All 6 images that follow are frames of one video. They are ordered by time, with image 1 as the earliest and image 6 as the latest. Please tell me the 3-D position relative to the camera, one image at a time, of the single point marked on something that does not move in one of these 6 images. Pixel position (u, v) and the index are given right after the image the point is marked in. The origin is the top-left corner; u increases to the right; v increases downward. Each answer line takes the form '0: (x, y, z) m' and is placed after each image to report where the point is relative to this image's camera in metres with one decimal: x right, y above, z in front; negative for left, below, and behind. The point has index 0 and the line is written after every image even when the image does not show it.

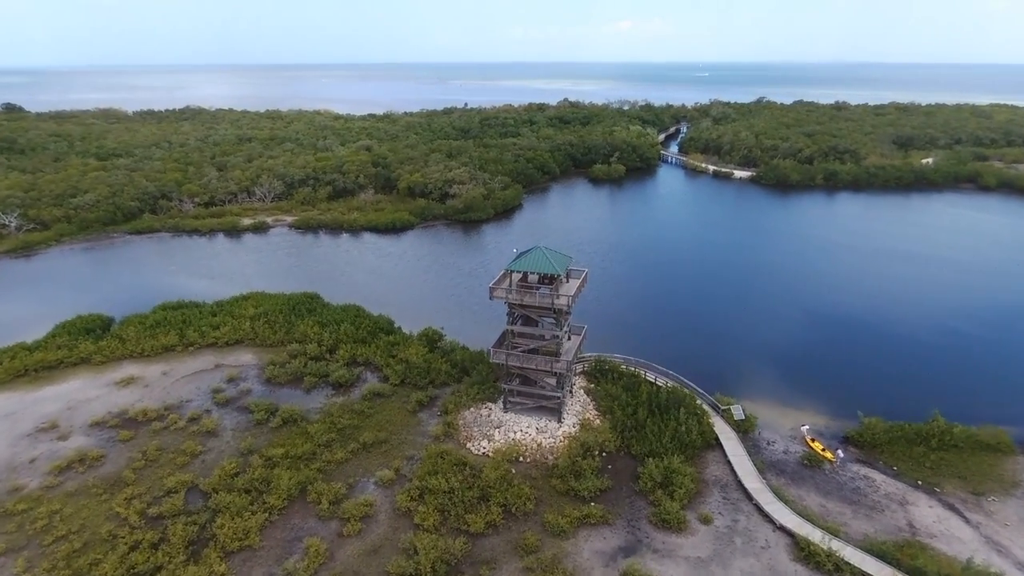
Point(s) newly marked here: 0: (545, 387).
0: (+0.9, -2.8, +18.1) m
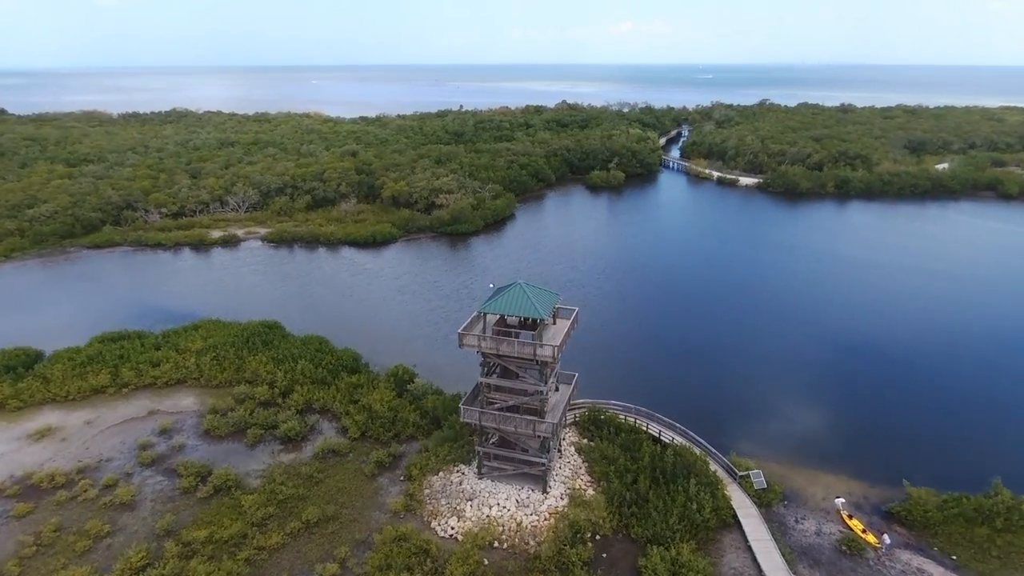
0: (+0.3, -3.9, +15.0) m
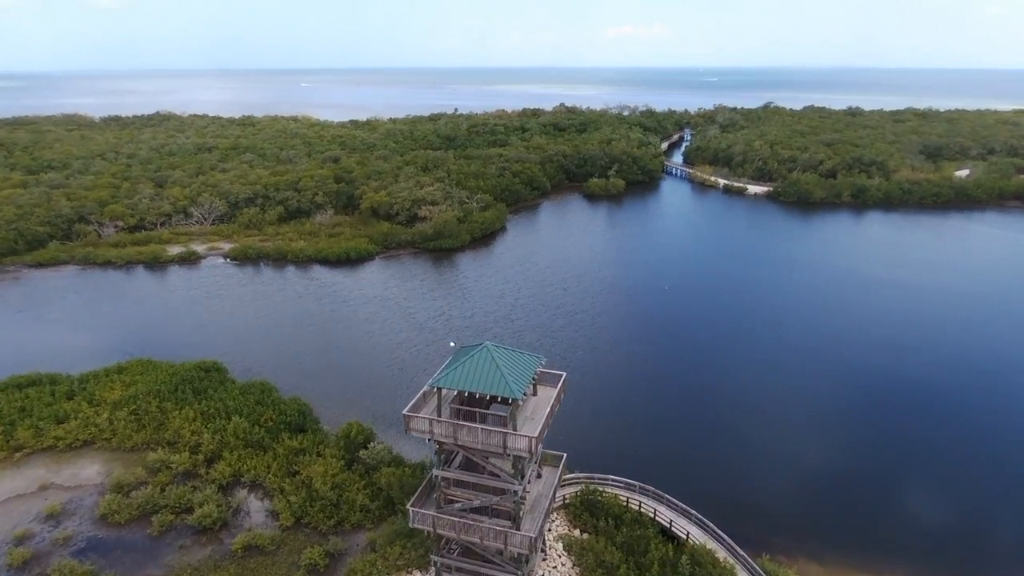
0: (-0.3, -5.0, +11.4) m
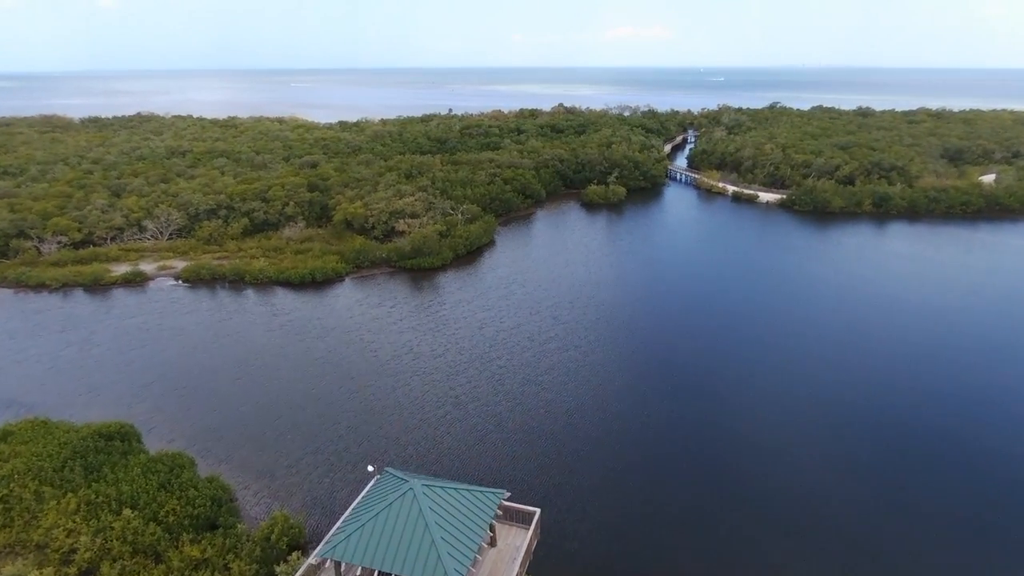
0: (-0.9, -6.2, +7.6) m
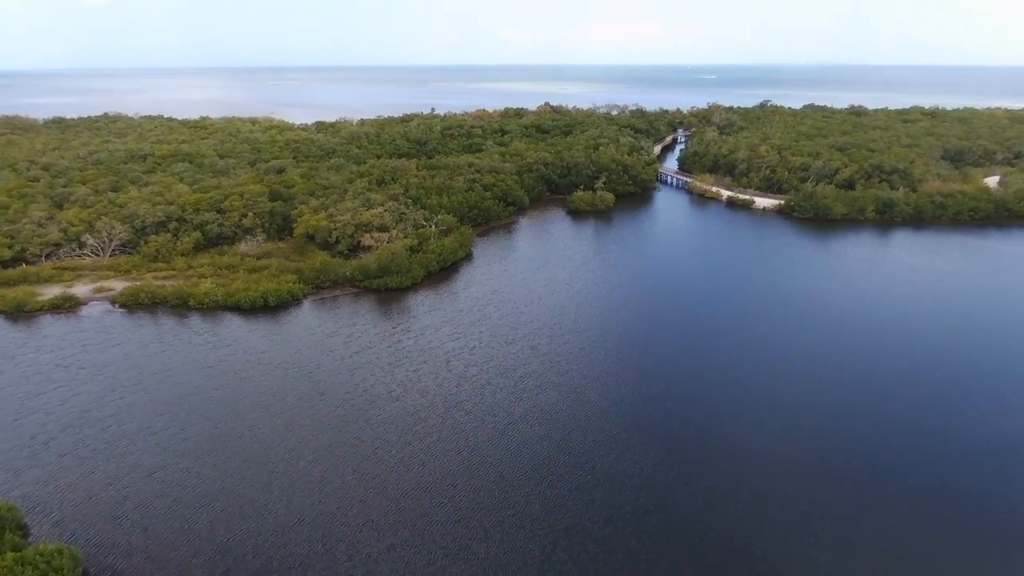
0: (-1.5, -7.3, +4.6) m
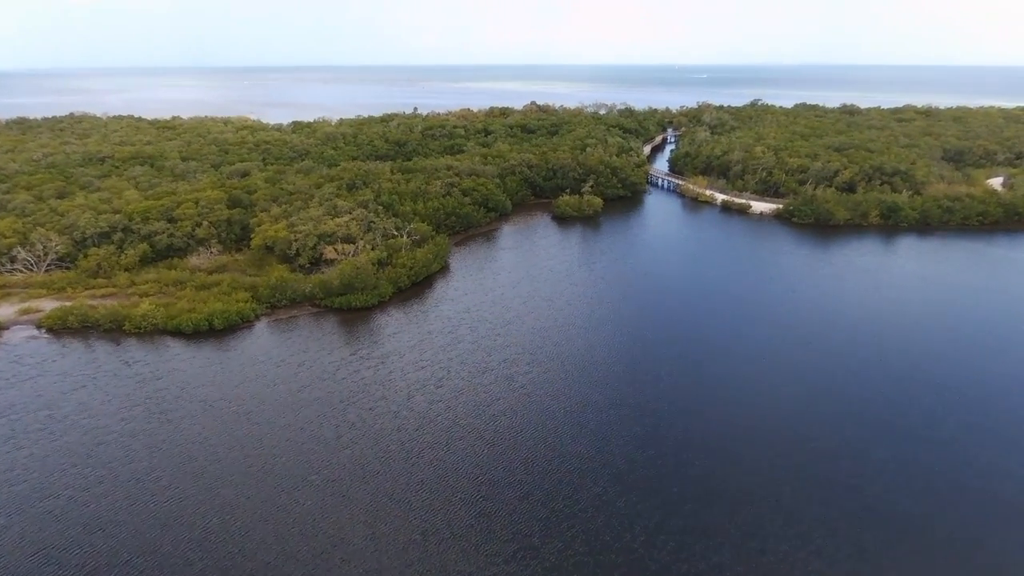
0: (-2.0, -8.0, +1.7) m
